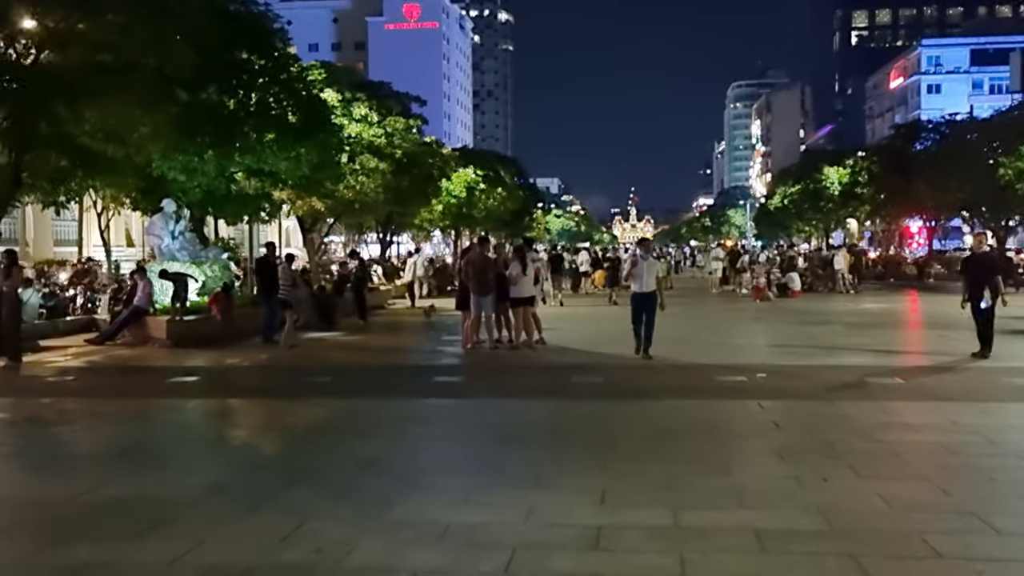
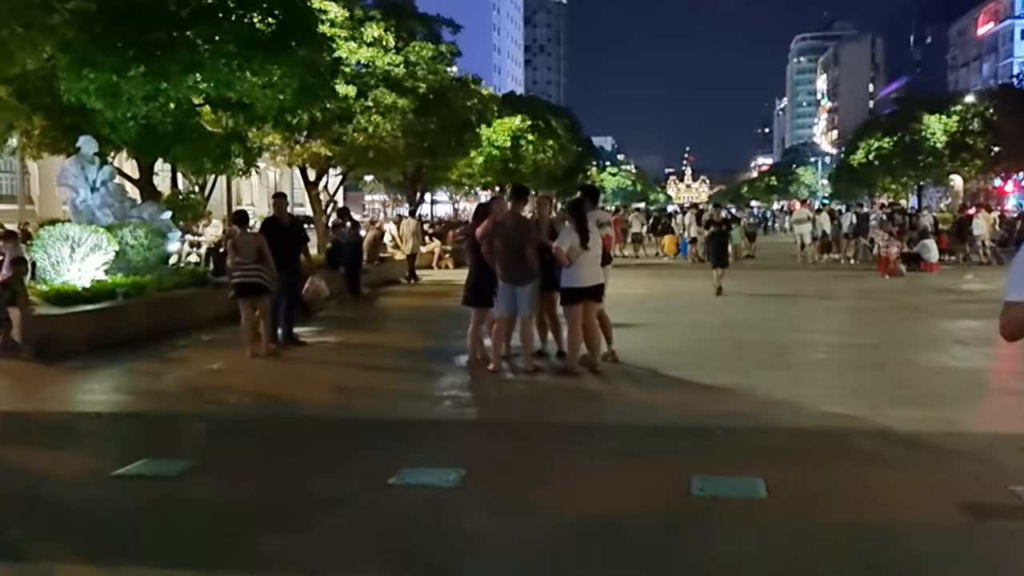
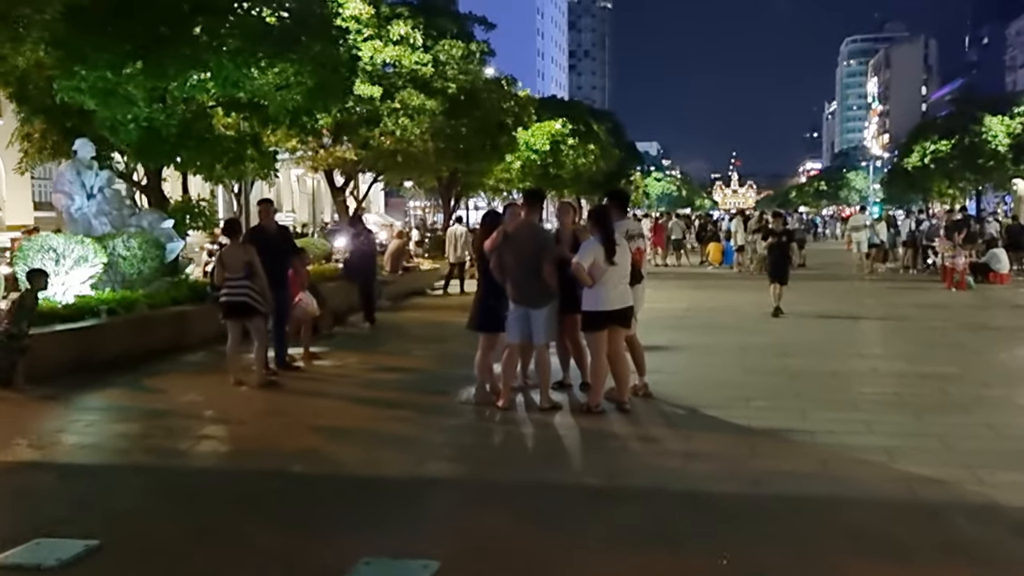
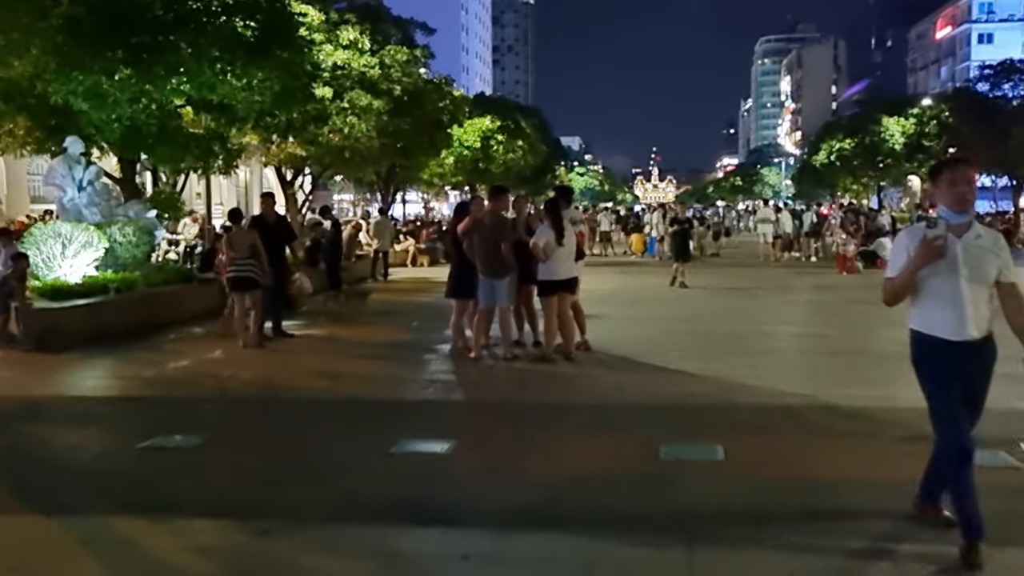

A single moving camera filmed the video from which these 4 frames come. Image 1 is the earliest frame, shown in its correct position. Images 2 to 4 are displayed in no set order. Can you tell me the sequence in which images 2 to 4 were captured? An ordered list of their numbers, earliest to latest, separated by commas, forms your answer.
4, 2, 3
